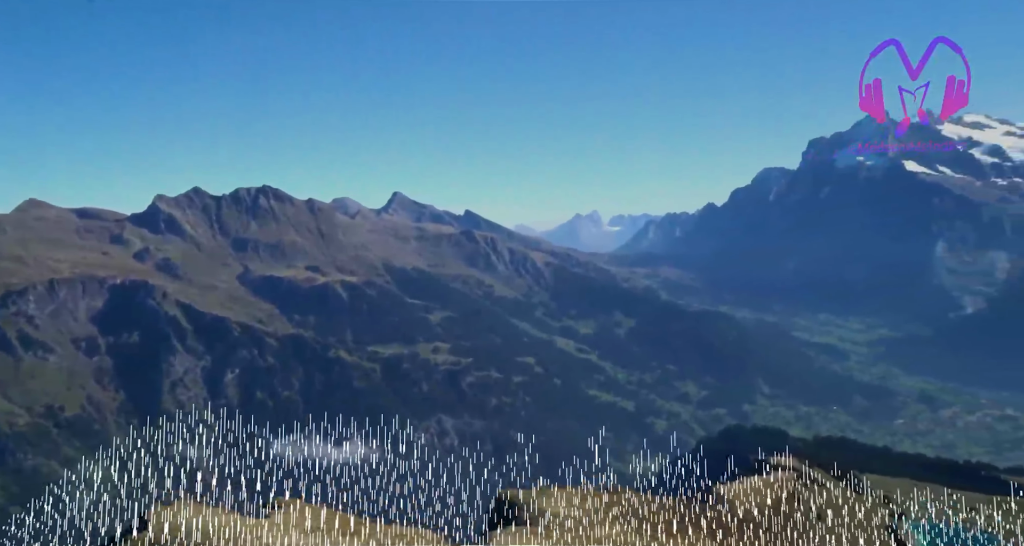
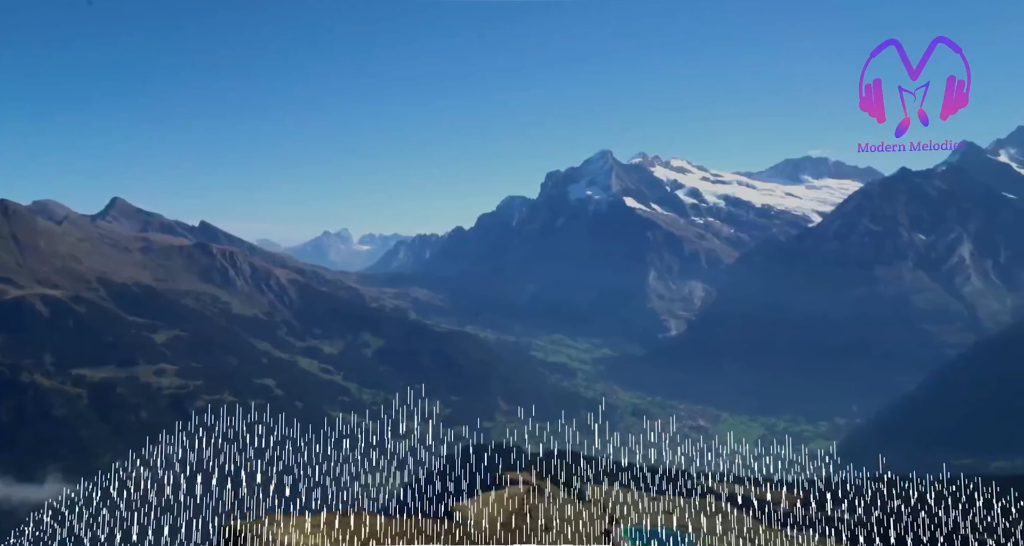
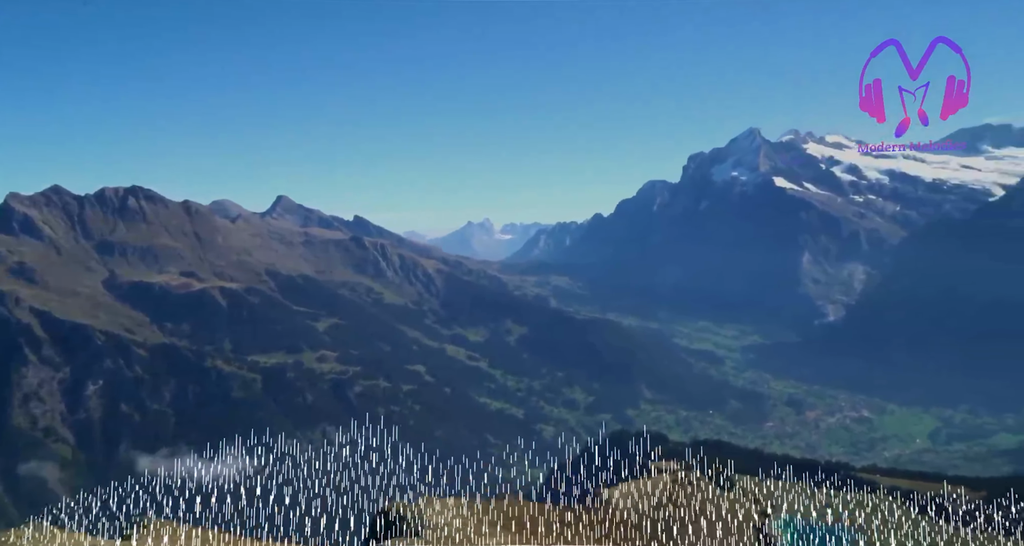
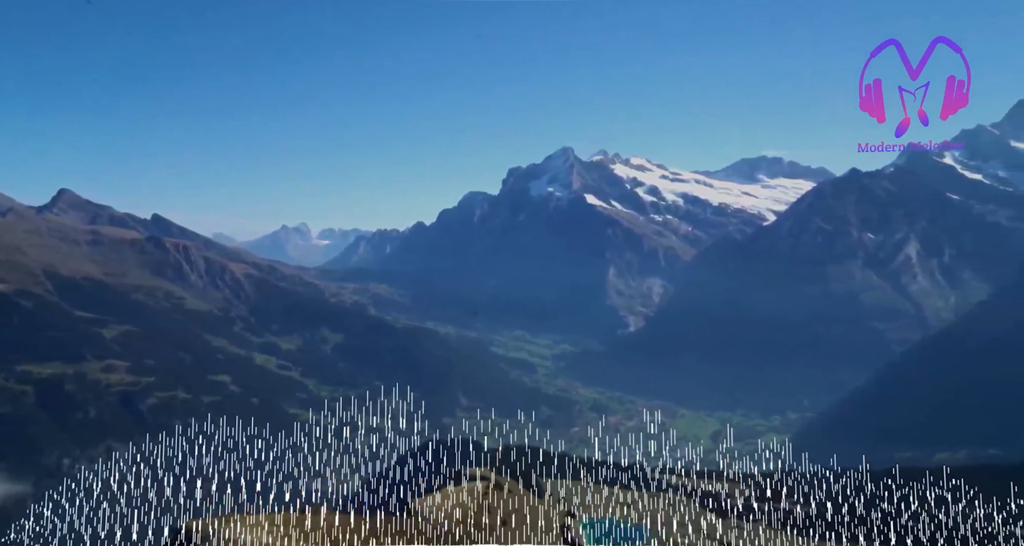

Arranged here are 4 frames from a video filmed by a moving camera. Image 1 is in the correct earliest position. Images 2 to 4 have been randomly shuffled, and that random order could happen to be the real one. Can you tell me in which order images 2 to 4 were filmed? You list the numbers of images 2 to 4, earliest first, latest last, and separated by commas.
3, 2, 4
